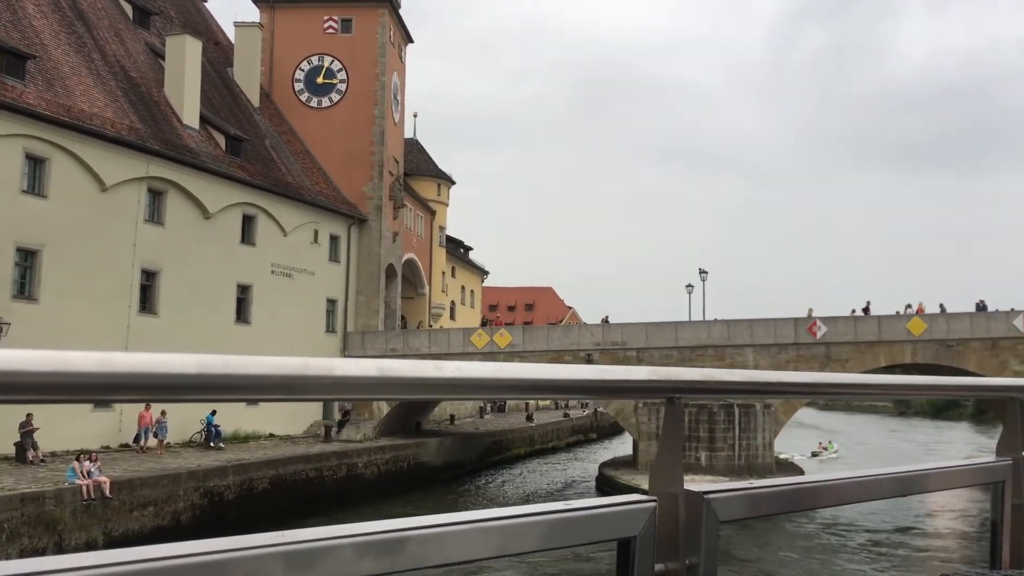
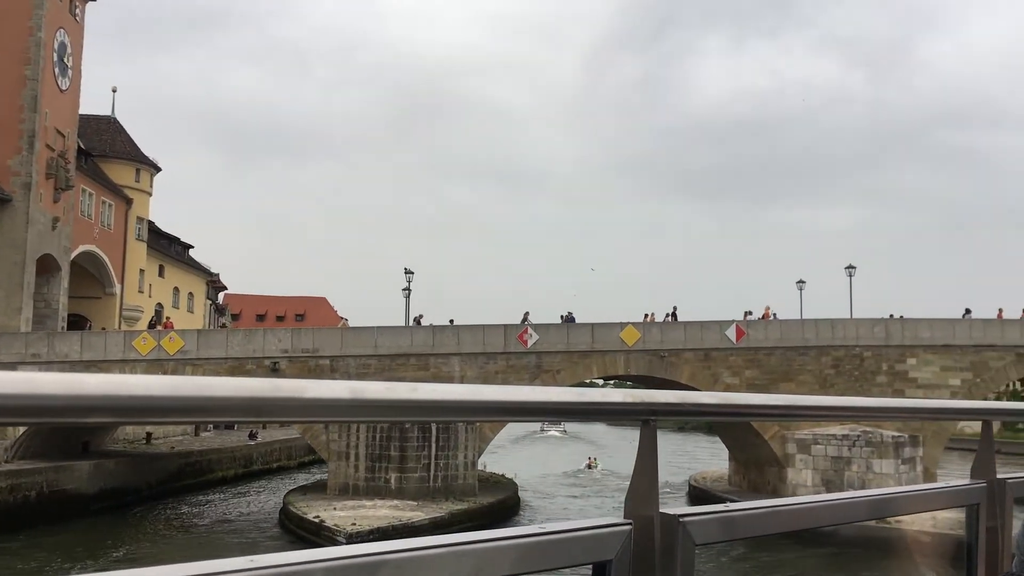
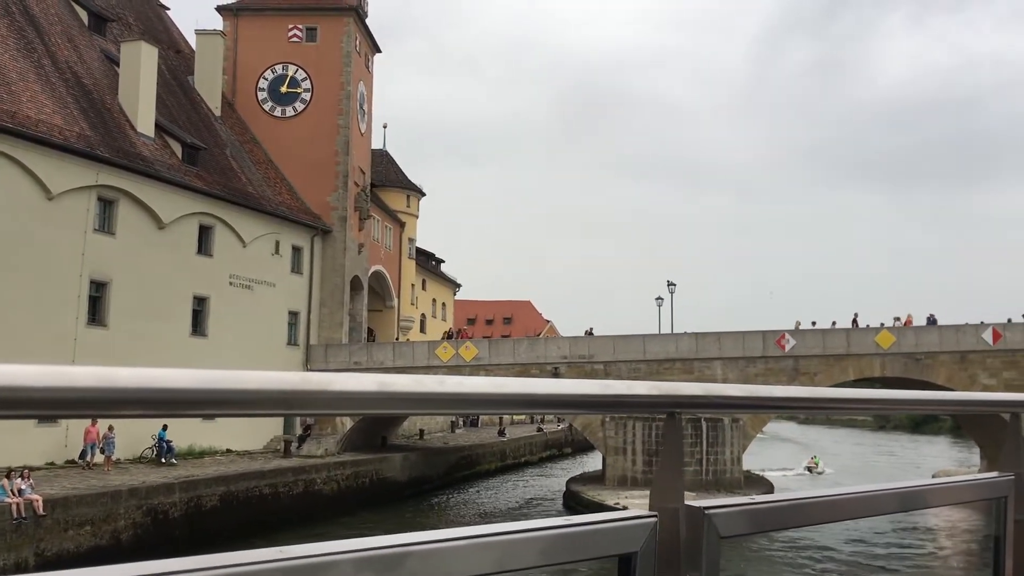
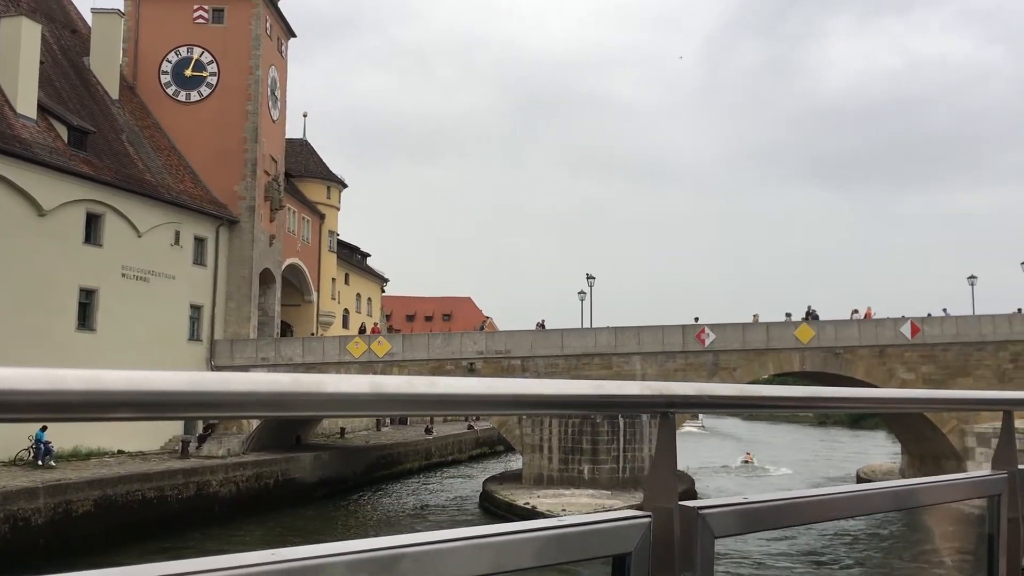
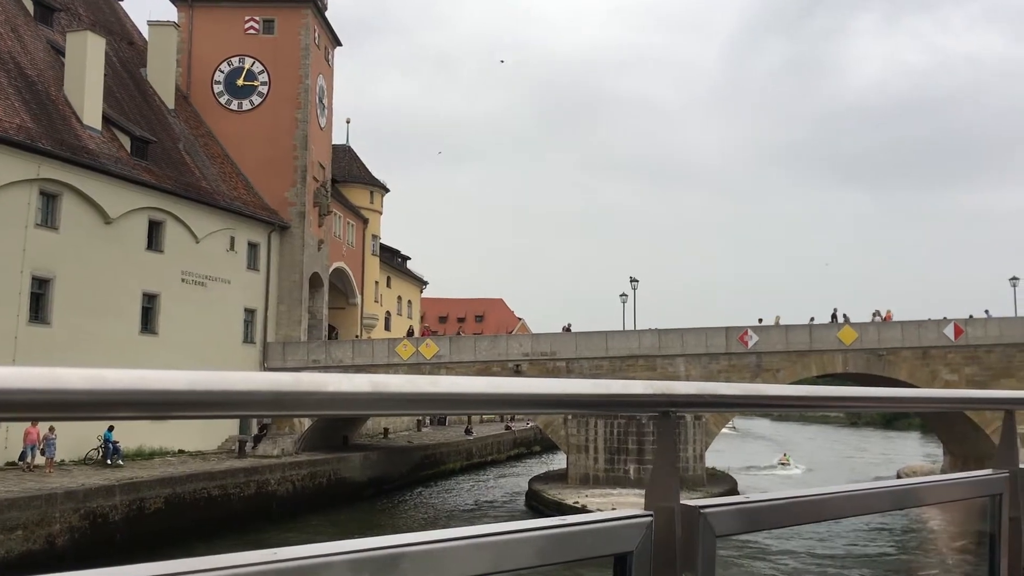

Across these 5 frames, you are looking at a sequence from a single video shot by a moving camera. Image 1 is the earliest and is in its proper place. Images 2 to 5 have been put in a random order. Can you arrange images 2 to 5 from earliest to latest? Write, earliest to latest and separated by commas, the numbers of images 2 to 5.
3, 5, 4, 2
